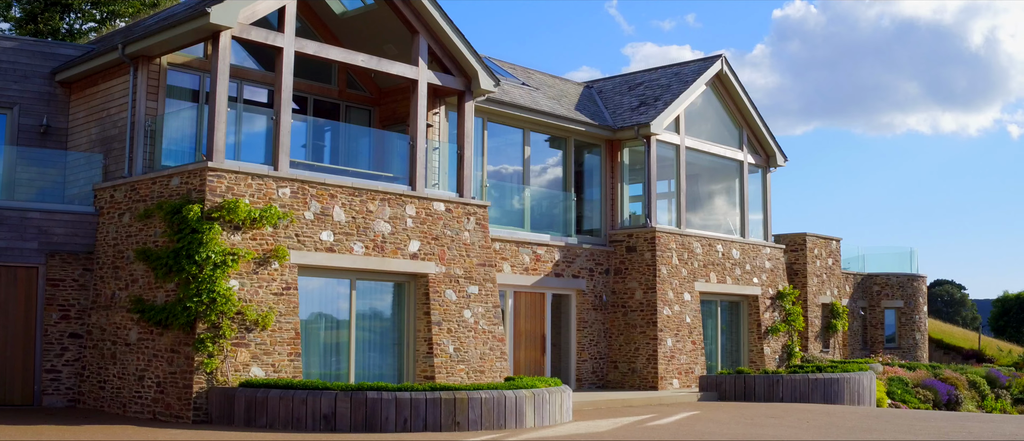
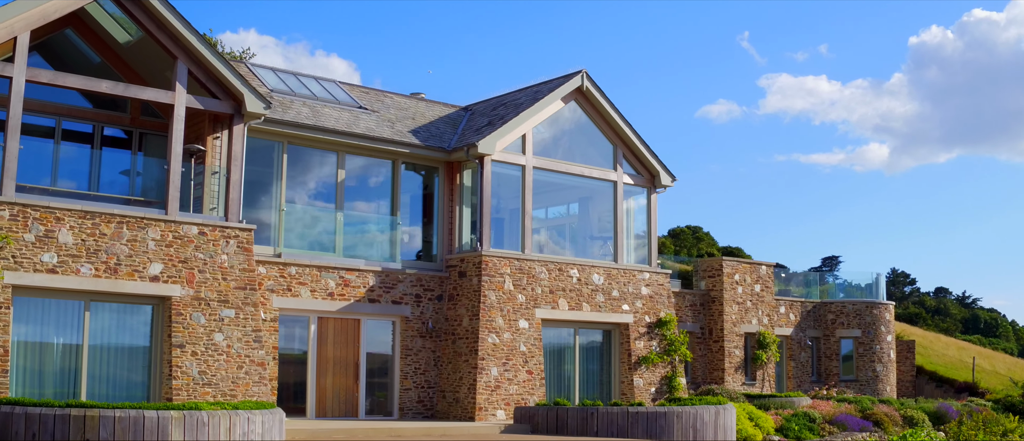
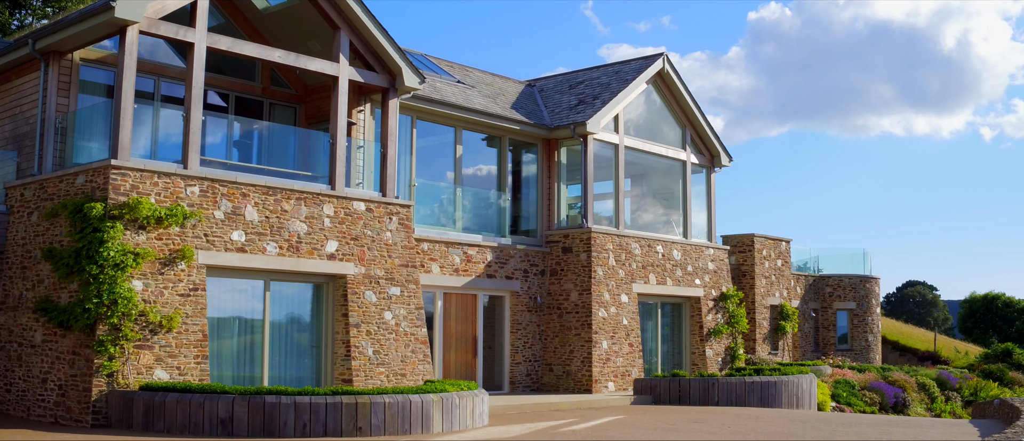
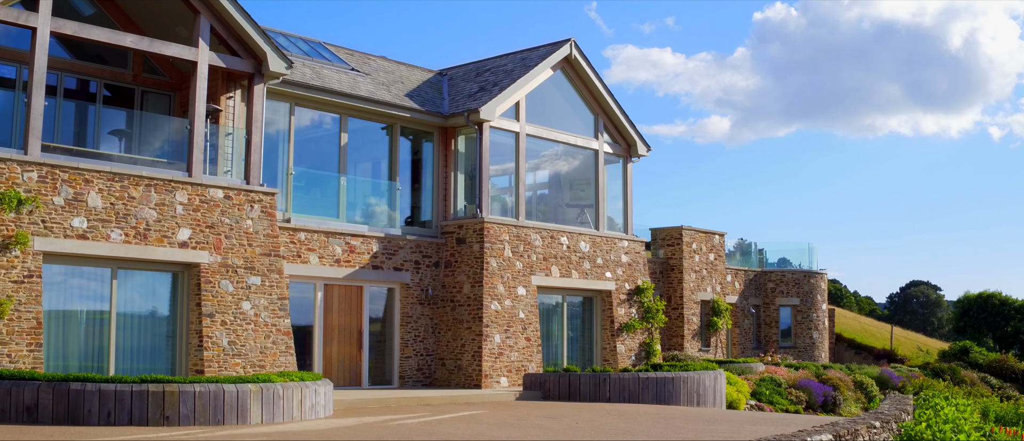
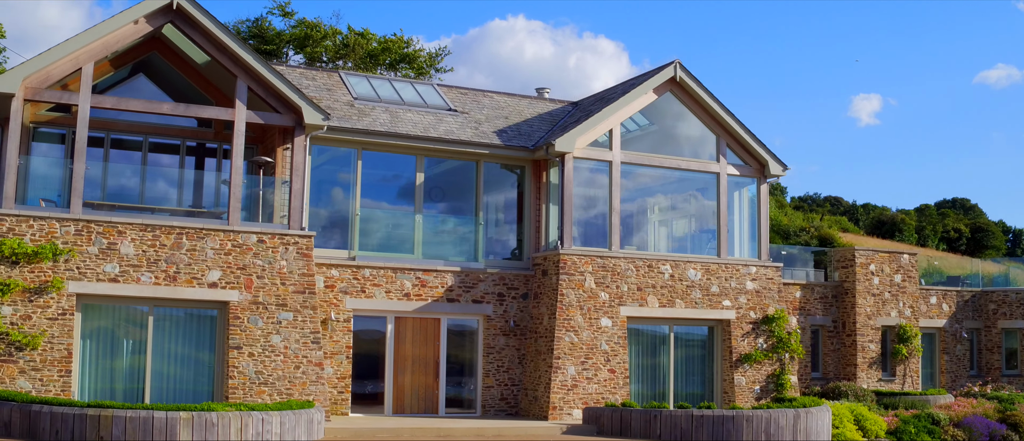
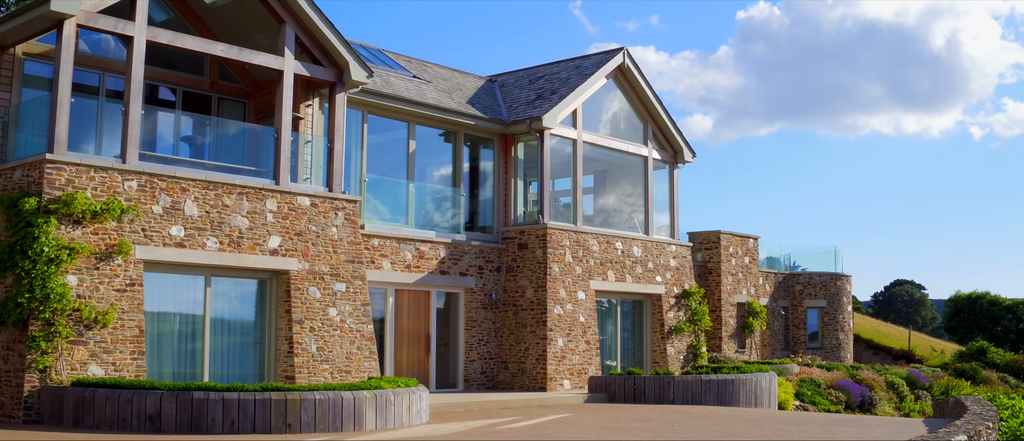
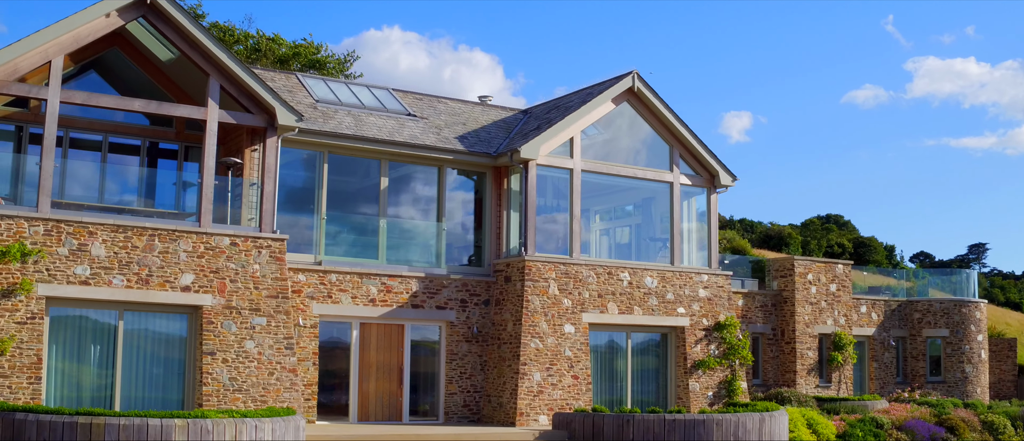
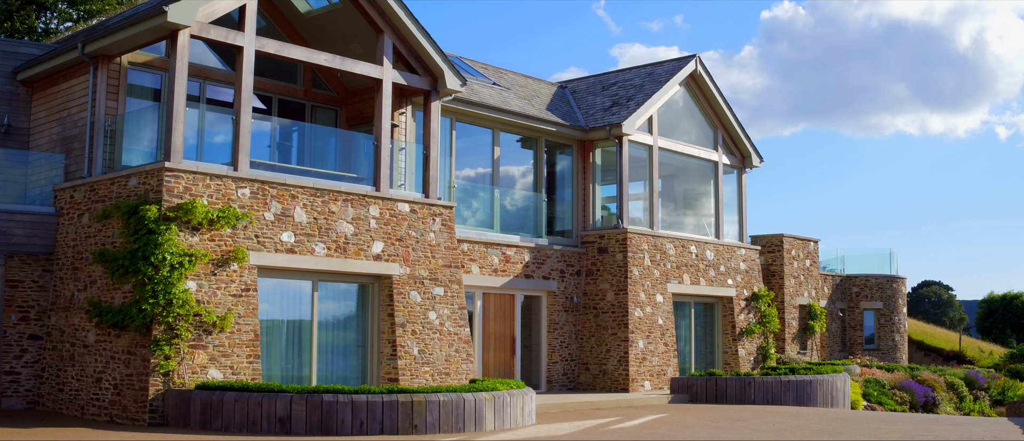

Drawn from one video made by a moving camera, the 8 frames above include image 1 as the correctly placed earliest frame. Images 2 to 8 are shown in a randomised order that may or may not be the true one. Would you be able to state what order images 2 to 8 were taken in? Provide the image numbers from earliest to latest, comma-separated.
8, 3, 6, 4, 2, 7, 5
